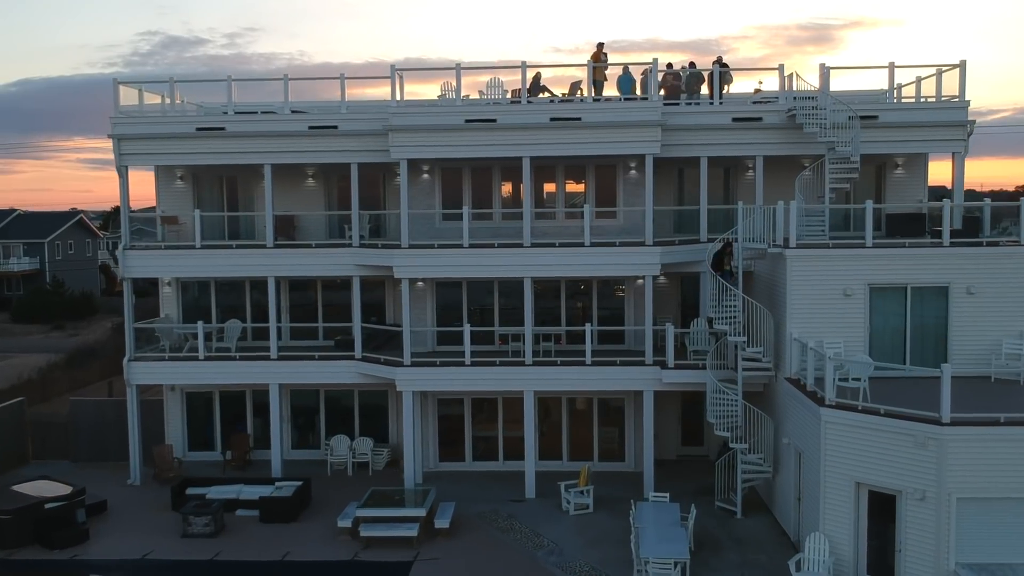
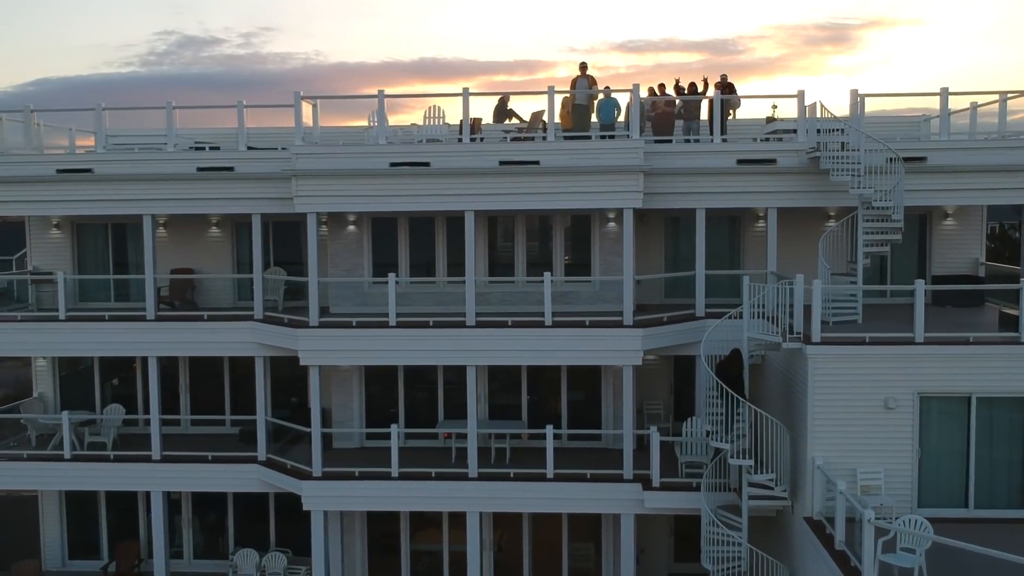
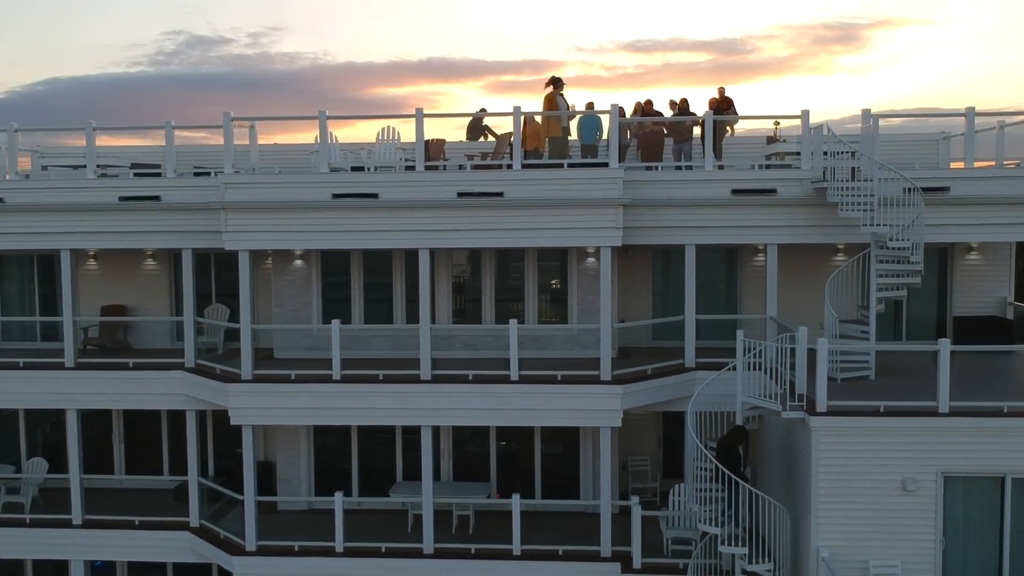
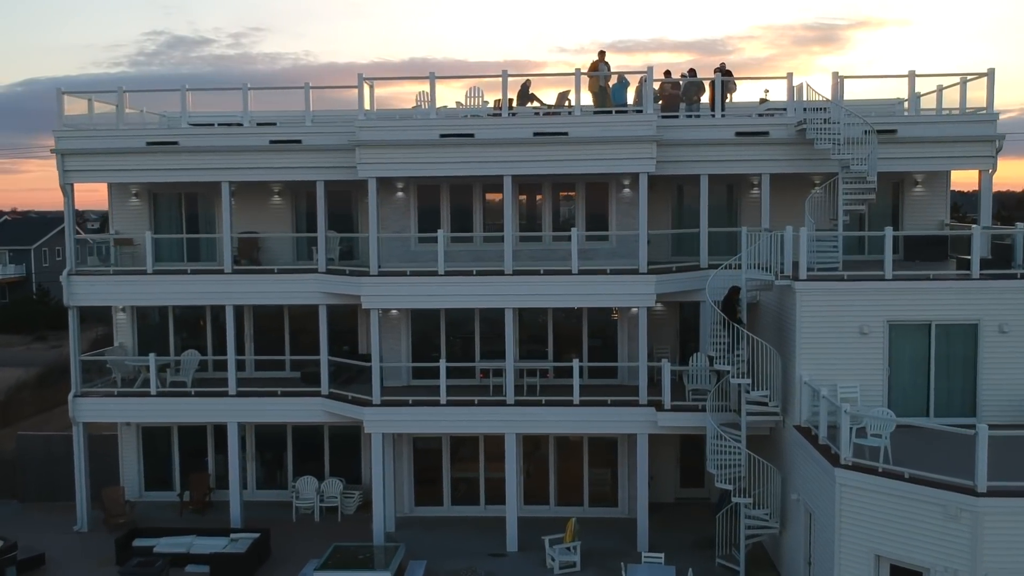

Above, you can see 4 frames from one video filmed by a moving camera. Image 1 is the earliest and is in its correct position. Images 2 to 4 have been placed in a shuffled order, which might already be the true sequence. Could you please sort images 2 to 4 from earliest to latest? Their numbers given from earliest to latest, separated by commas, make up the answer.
4, 2, 3
